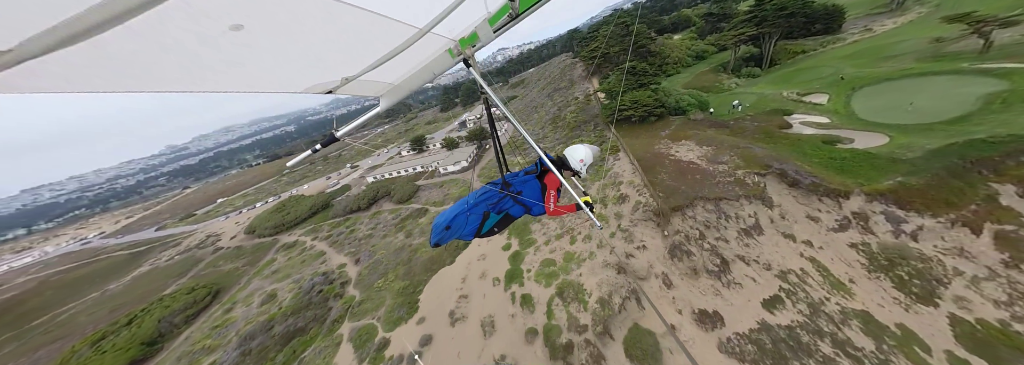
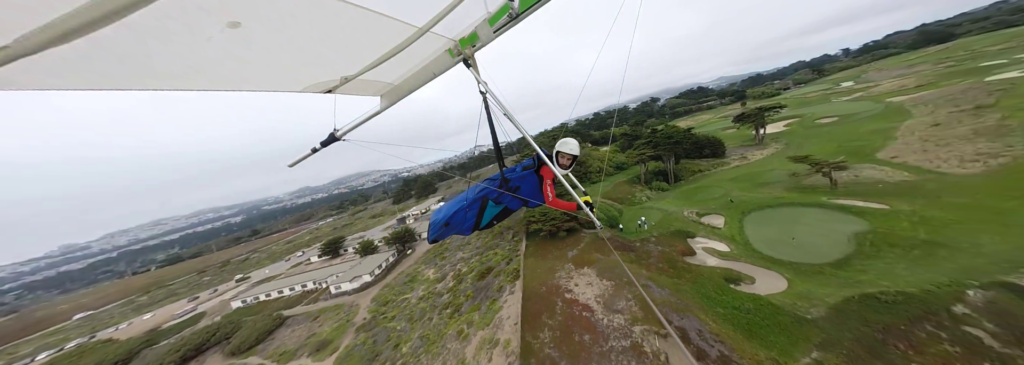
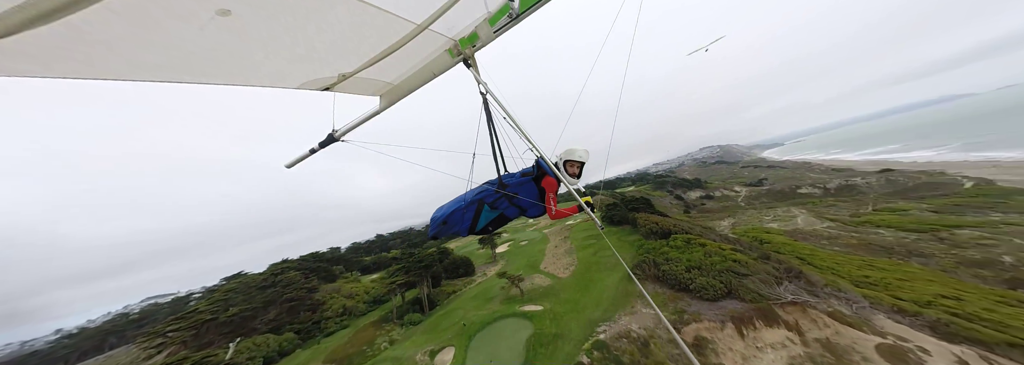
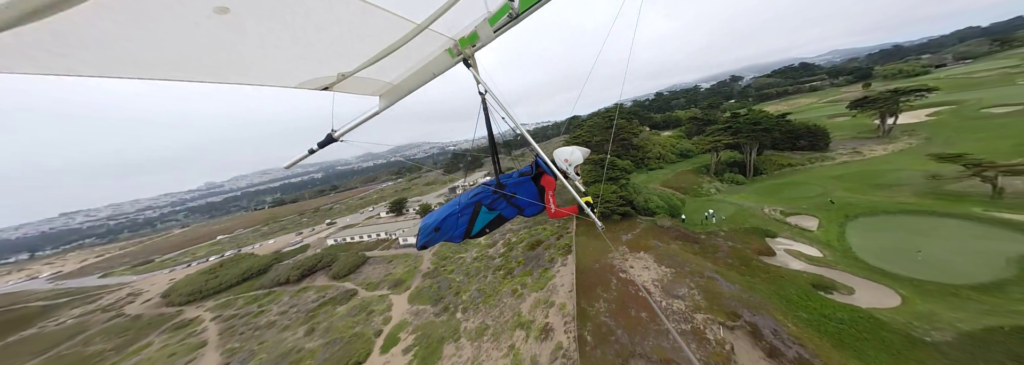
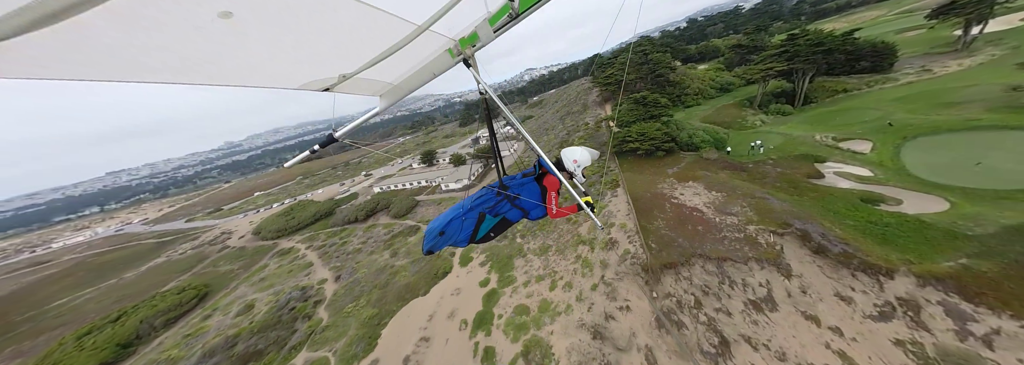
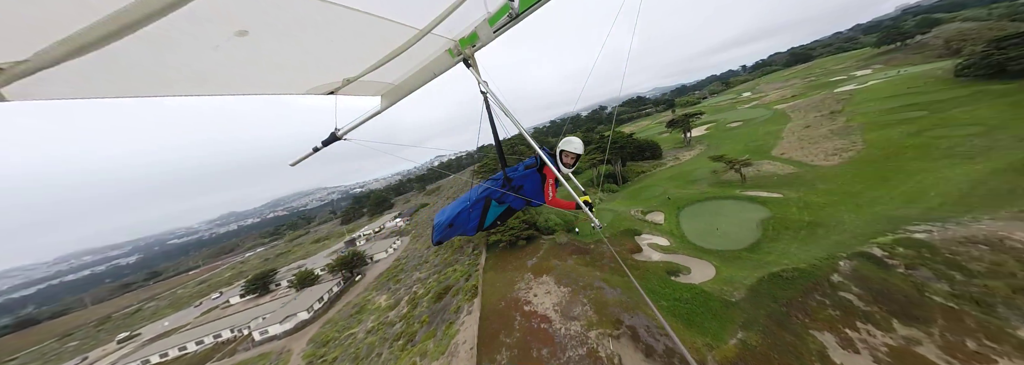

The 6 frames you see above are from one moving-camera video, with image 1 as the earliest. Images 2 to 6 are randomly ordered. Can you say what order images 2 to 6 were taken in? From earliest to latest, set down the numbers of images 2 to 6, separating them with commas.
5, 4, 2, 6, 3
